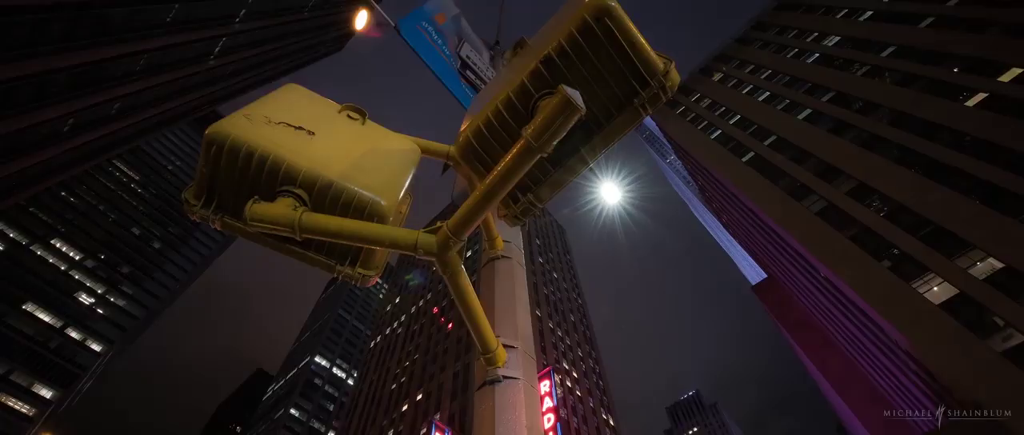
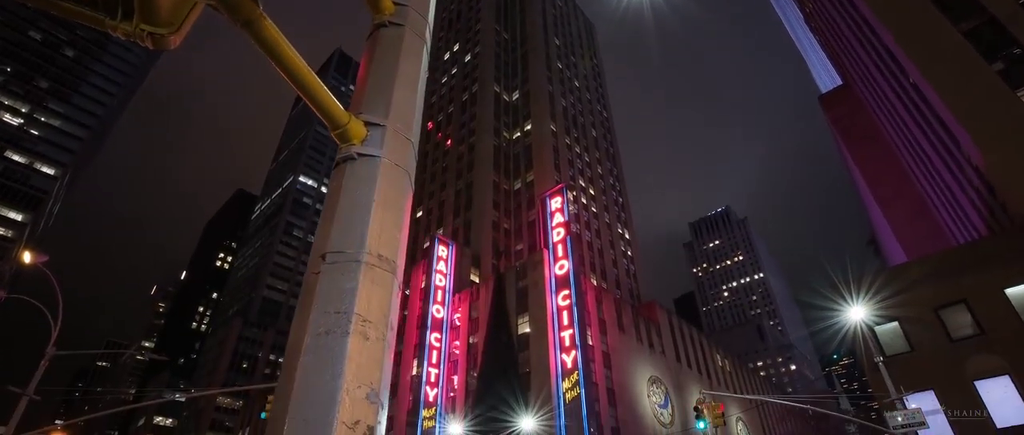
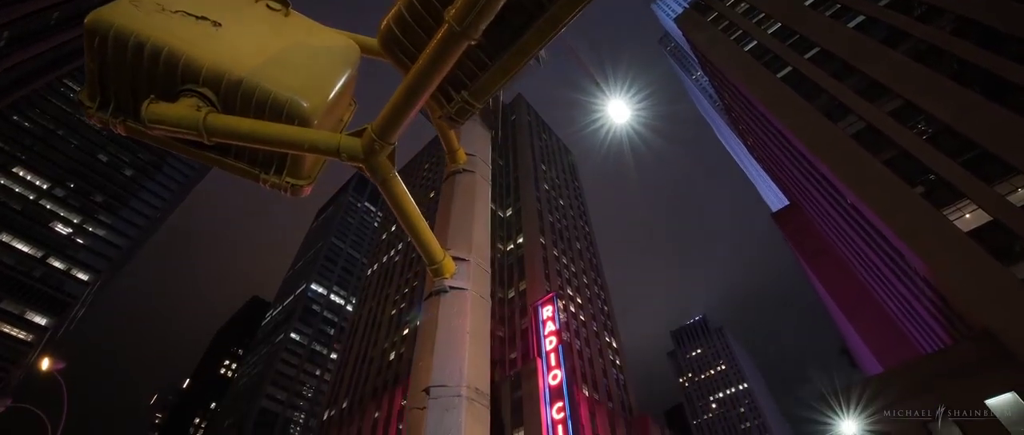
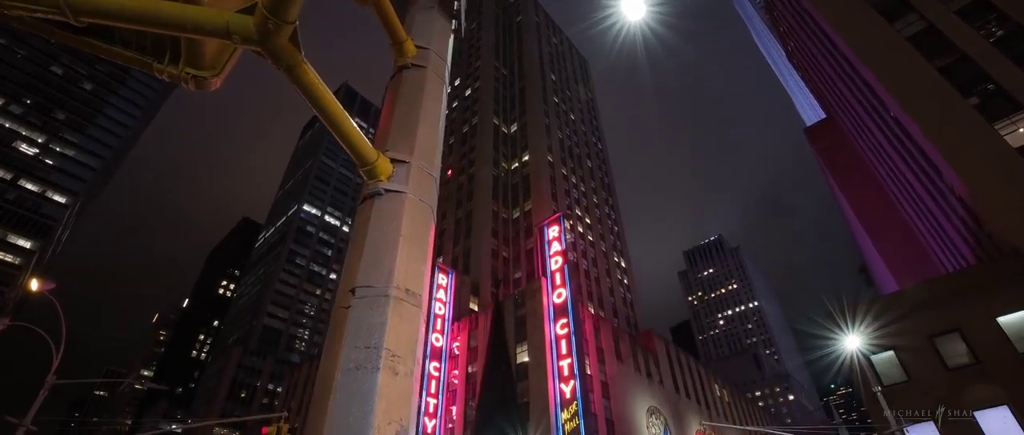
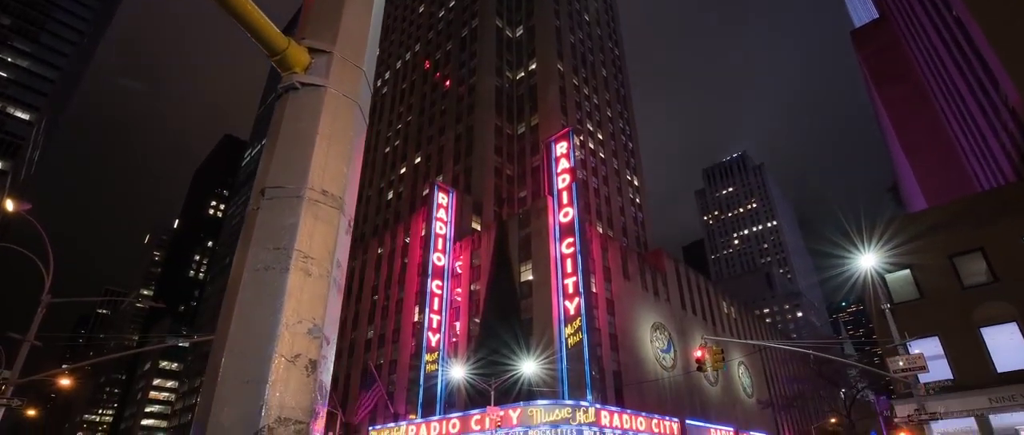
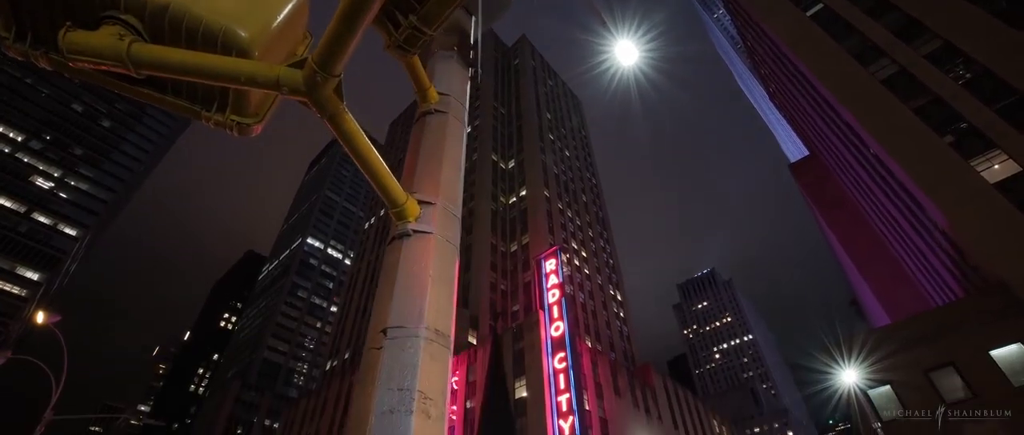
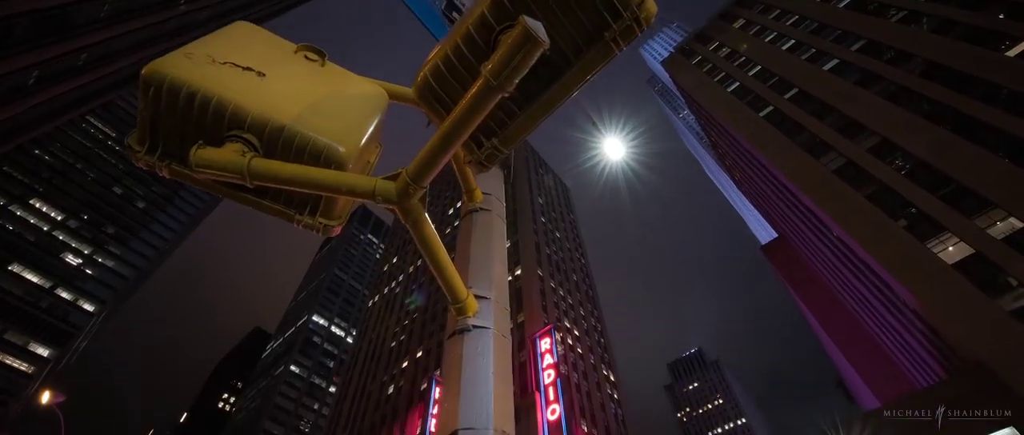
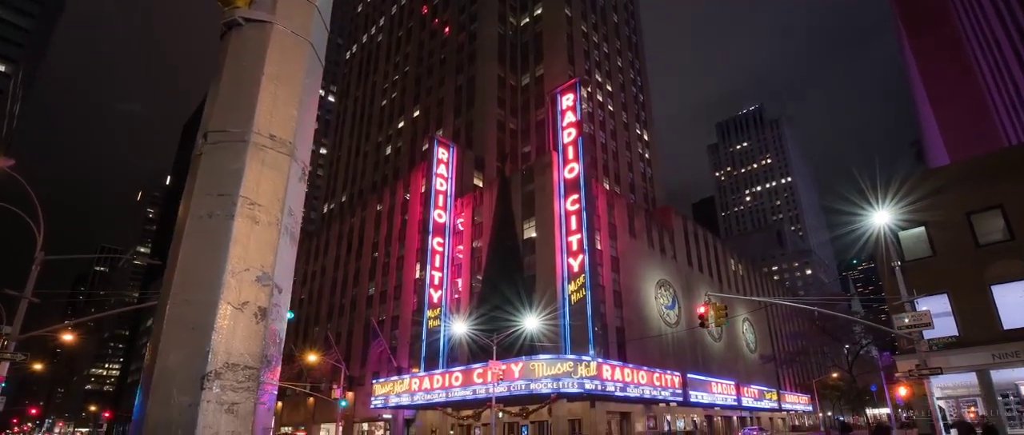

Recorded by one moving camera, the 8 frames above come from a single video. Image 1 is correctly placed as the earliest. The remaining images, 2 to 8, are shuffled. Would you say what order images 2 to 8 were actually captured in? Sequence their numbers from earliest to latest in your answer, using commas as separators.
7, 3, 6, 4, 2, 5, 8
